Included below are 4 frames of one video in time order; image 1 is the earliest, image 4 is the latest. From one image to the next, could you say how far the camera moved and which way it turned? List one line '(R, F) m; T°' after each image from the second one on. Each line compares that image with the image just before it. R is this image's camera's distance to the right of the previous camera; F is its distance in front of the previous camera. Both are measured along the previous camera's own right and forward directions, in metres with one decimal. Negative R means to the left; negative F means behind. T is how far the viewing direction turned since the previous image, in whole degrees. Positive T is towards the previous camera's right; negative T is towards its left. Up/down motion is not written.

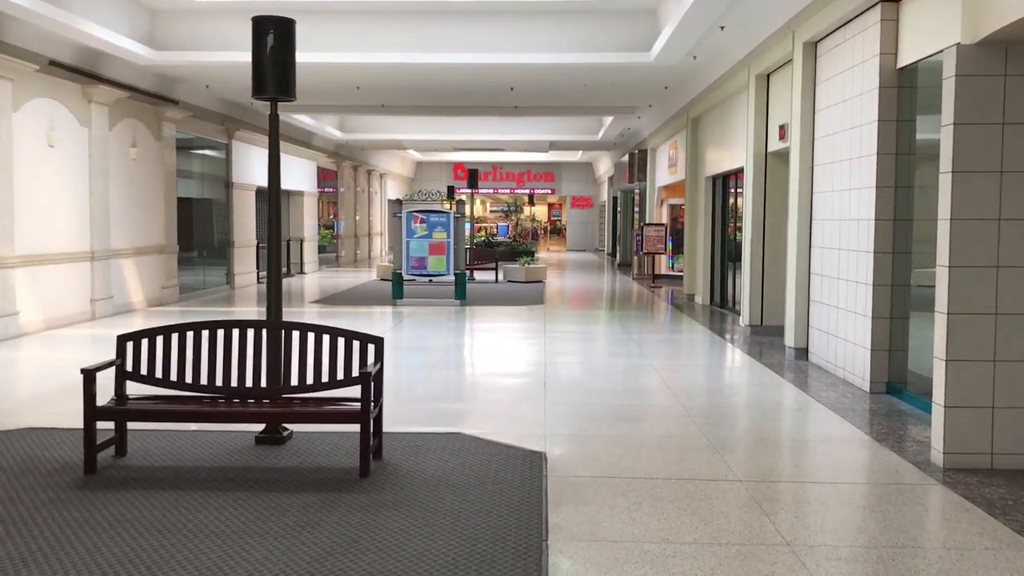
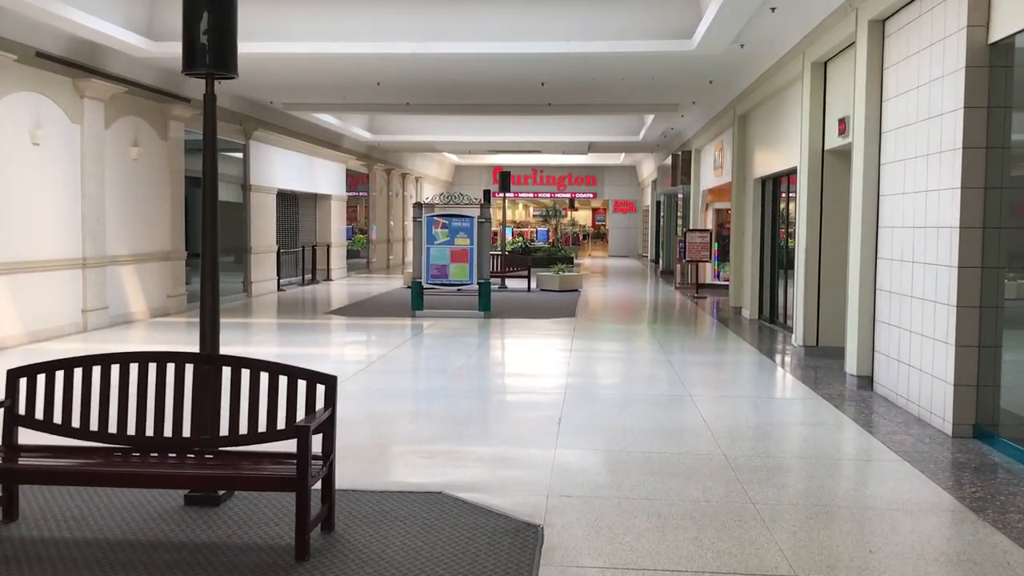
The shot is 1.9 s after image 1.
(+0.2, +1.1) m; -3°
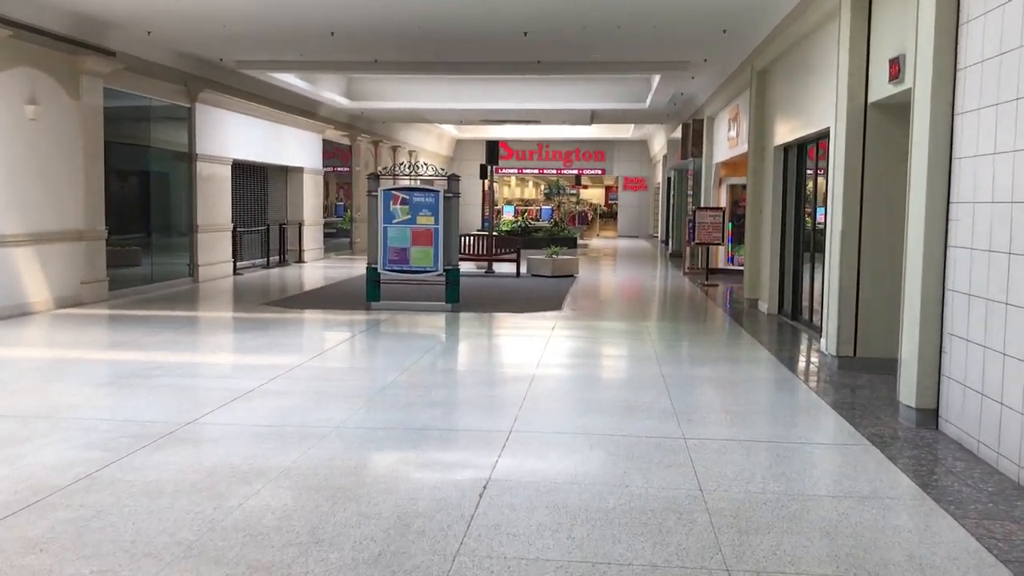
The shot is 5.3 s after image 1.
(+0.5, +2.1) m; -1°
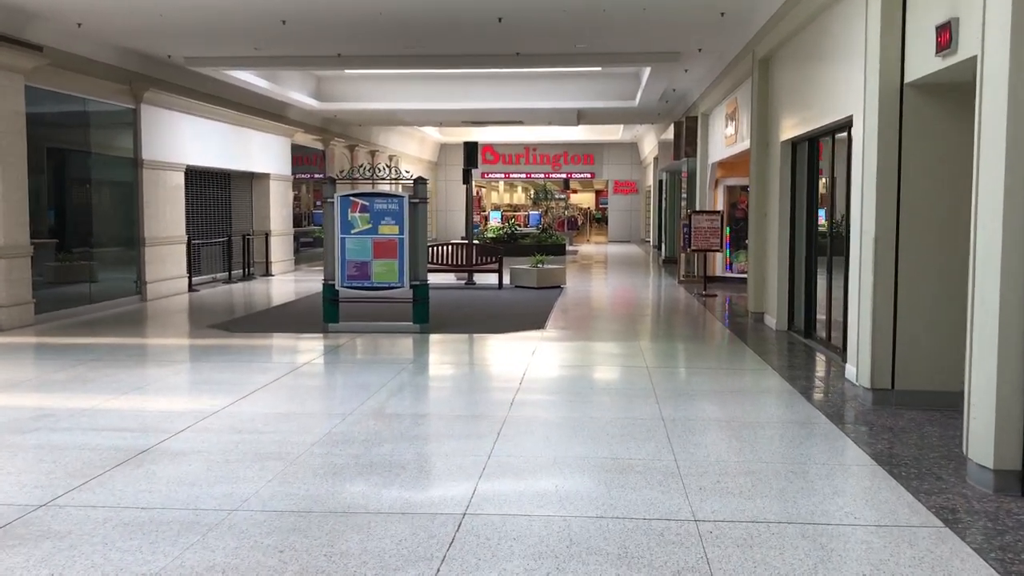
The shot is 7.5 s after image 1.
(+0.2, +1.3) m; 0°
